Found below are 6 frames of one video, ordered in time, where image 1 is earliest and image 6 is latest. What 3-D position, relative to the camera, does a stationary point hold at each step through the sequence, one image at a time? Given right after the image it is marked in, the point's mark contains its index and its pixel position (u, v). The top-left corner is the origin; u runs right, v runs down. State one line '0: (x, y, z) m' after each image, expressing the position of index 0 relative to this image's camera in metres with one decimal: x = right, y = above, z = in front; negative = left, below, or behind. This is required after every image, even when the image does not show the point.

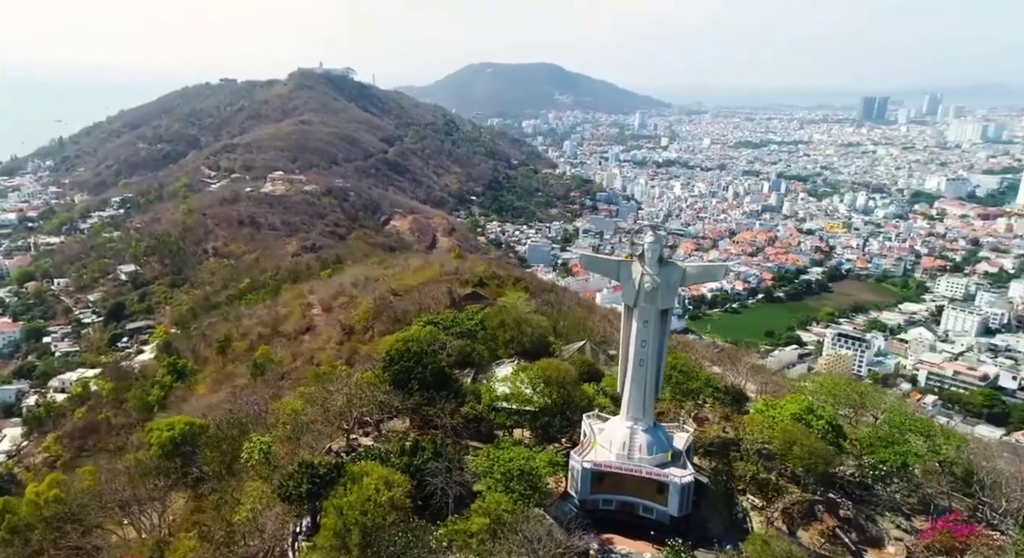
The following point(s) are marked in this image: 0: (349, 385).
0: (-4.2, -2.4, +19.3) m
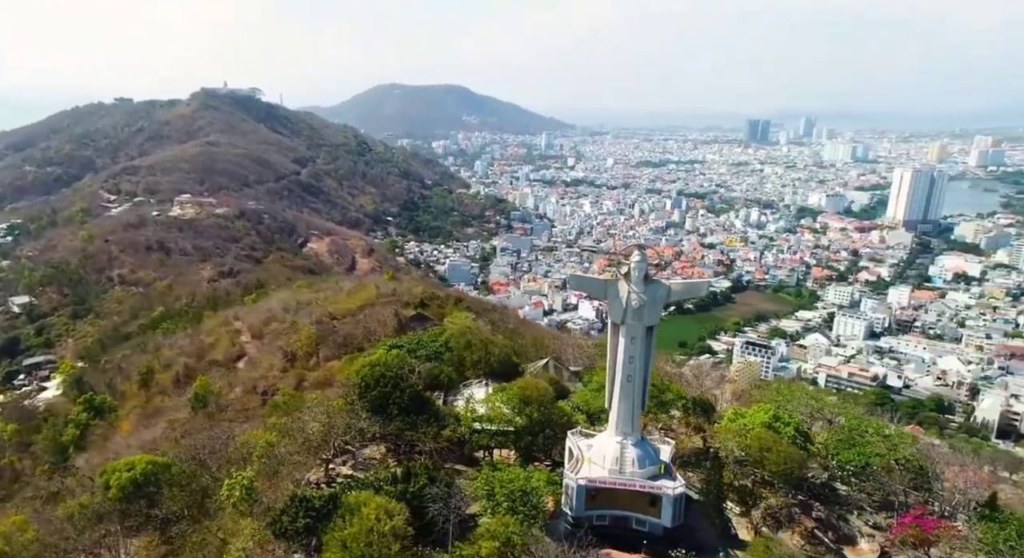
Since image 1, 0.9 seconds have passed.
0: (-4.8, -3.2, +19.5) m
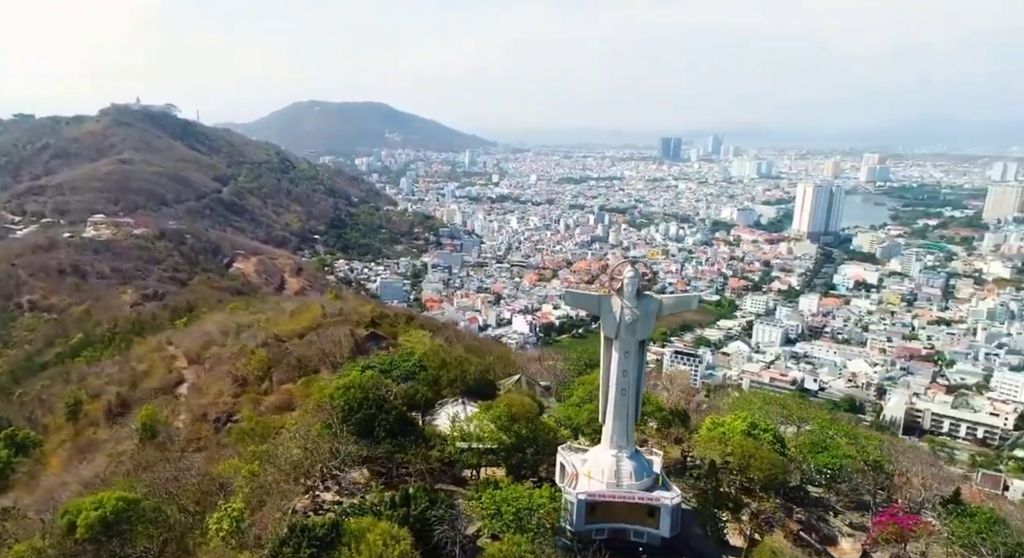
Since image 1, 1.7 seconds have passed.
0: (-5.2, -3.8, +19.3) m
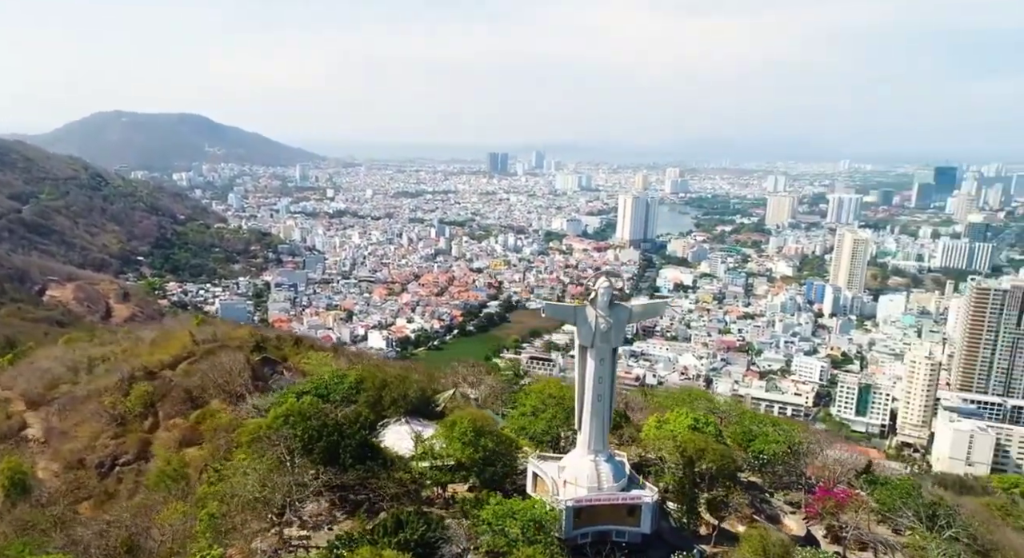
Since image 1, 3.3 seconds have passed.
0: (-5.9, -4.4, +18.2) m
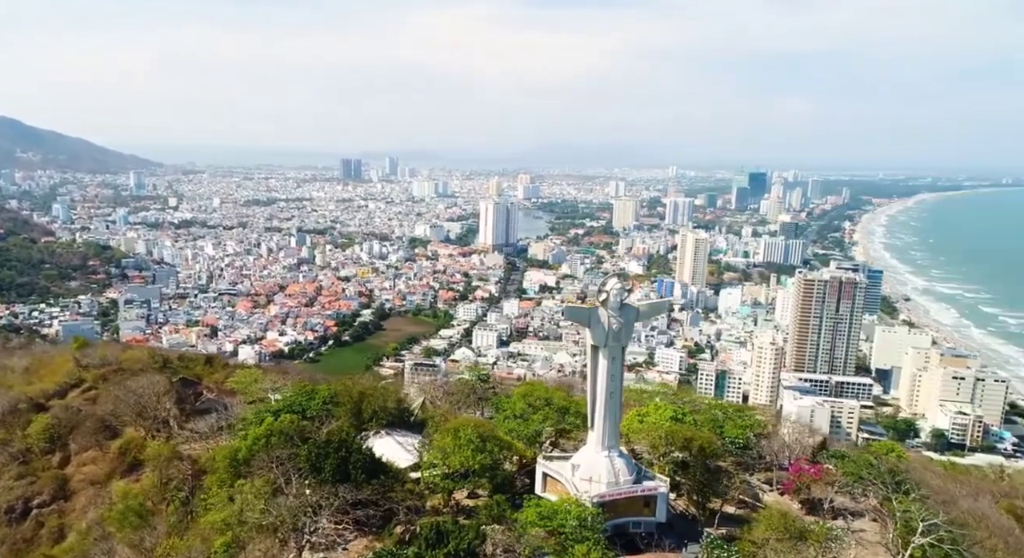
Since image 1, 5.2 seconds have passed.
0: (-5.2, -4.6, +16.6) m
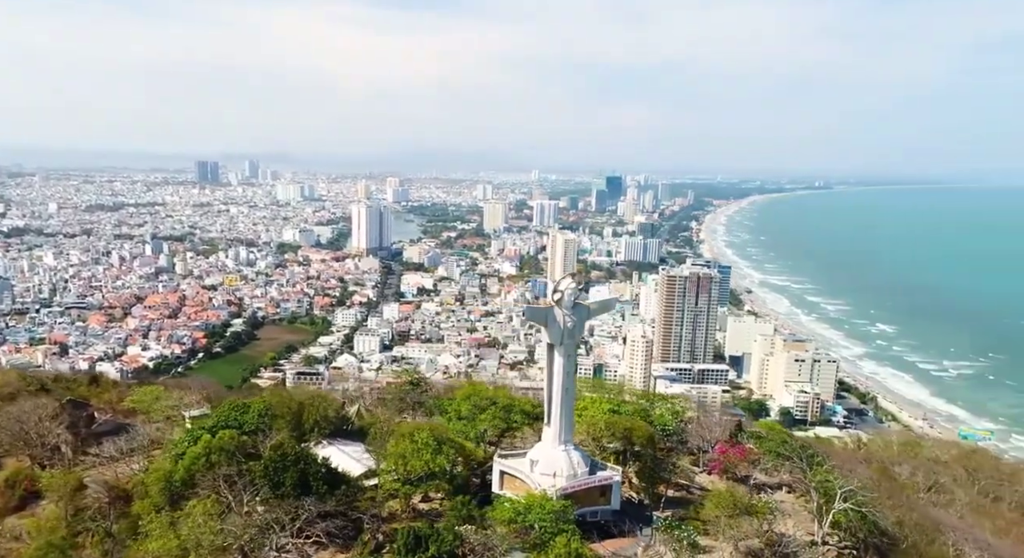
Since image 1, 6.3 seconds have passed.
0: (-5.7, -4.8, +15.7) m
